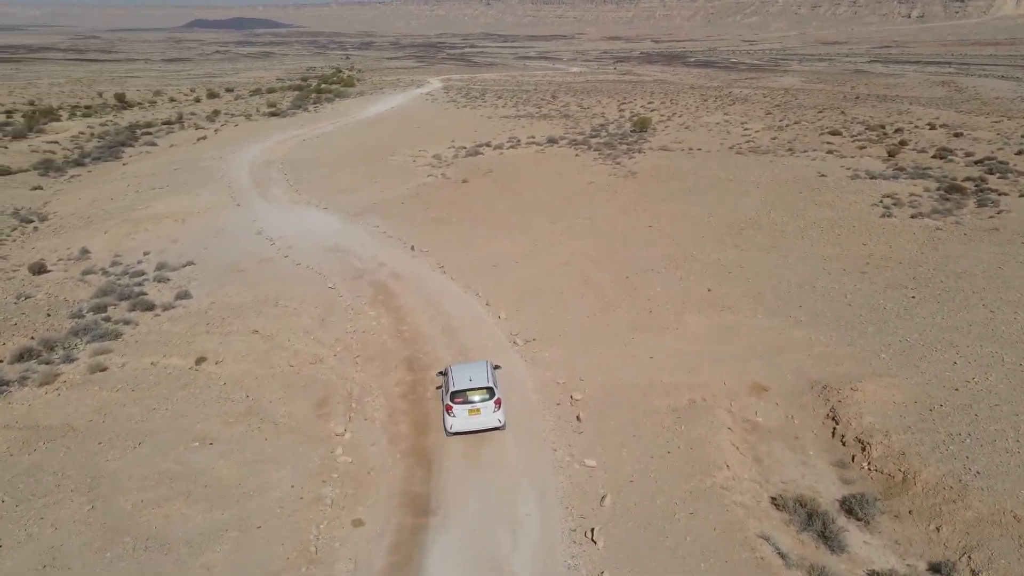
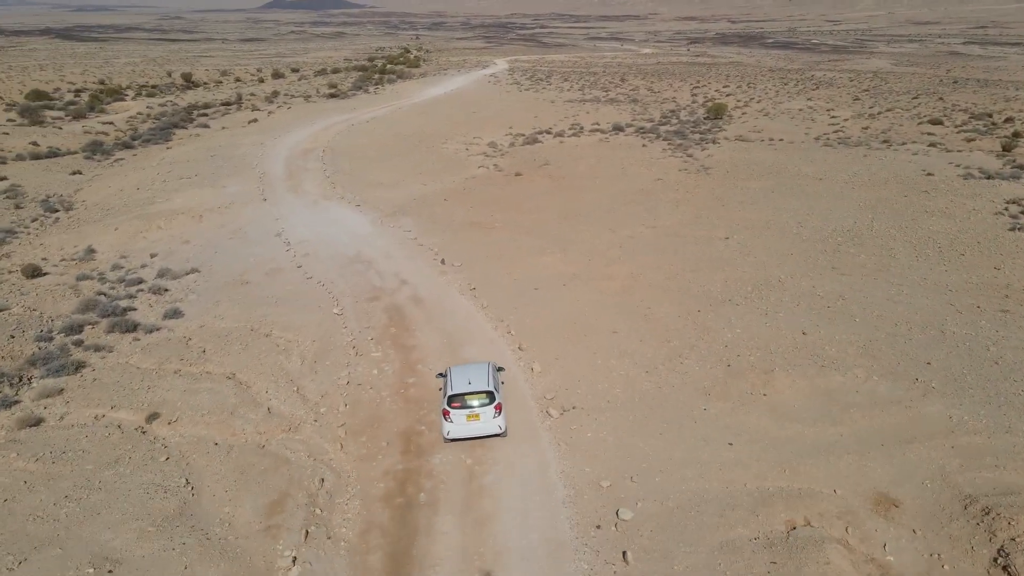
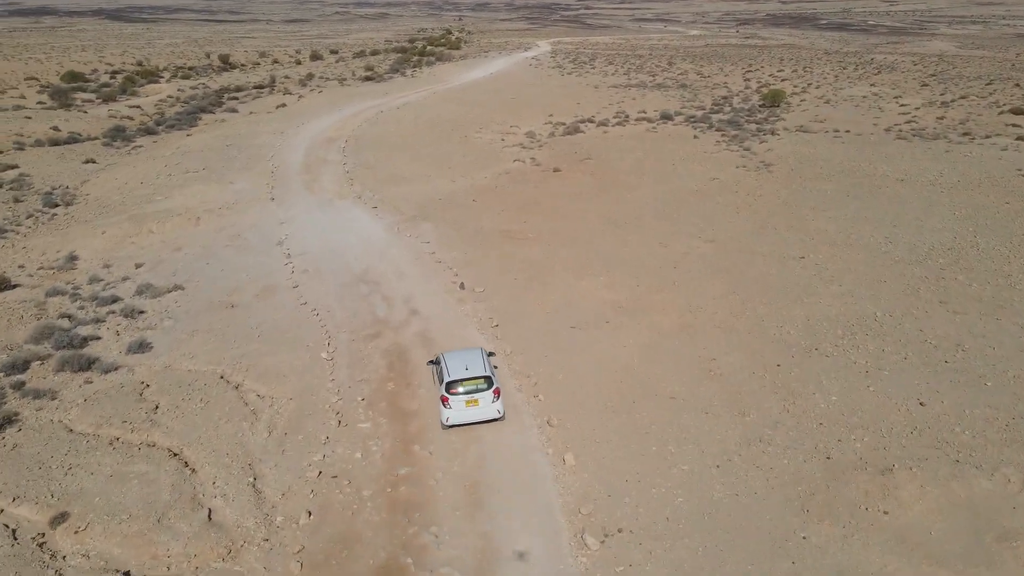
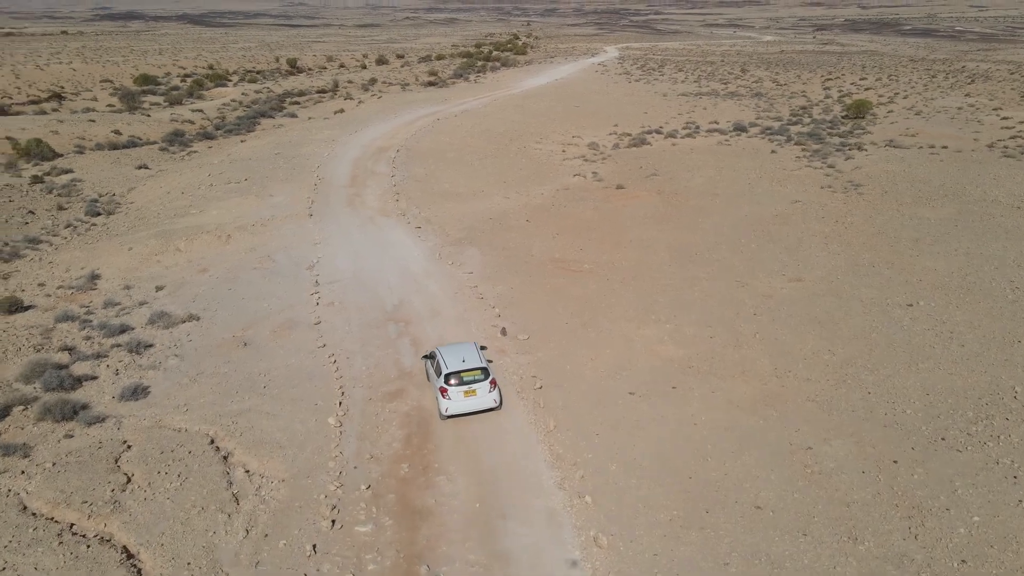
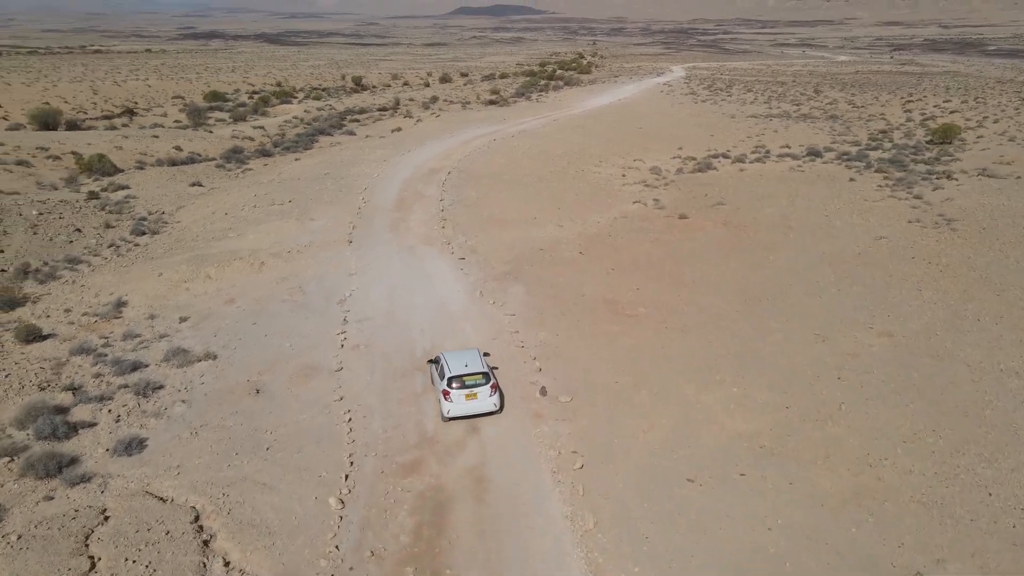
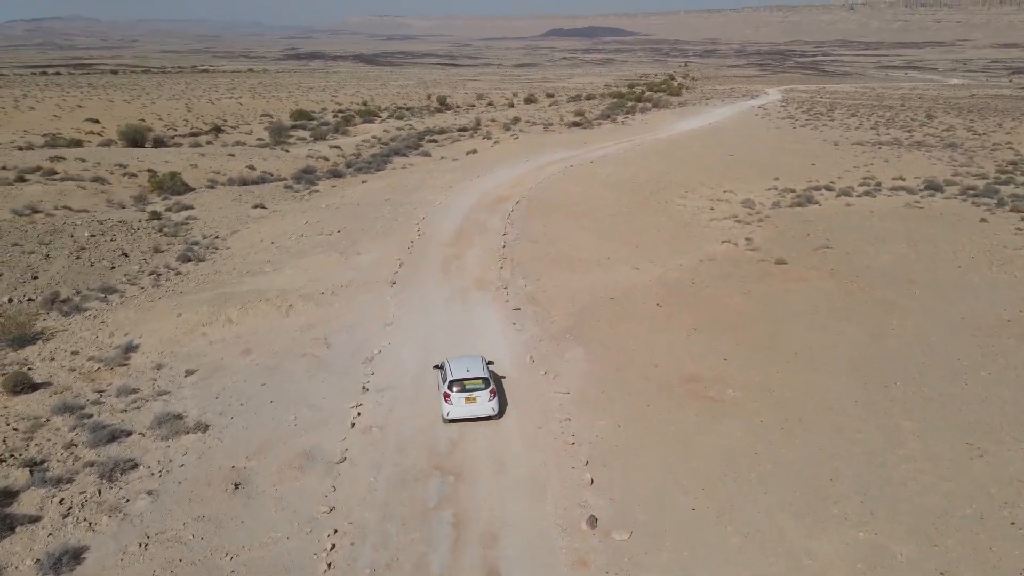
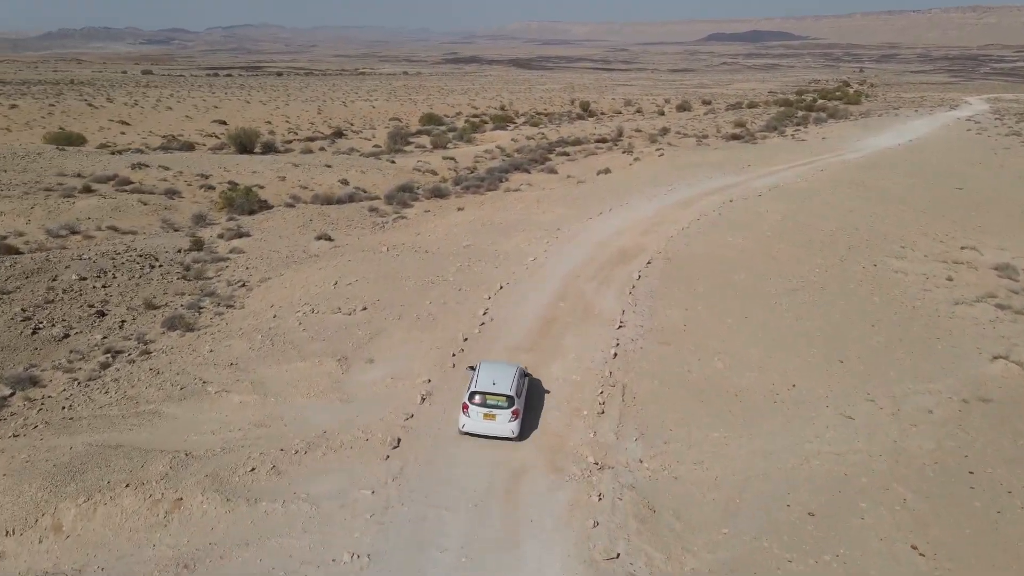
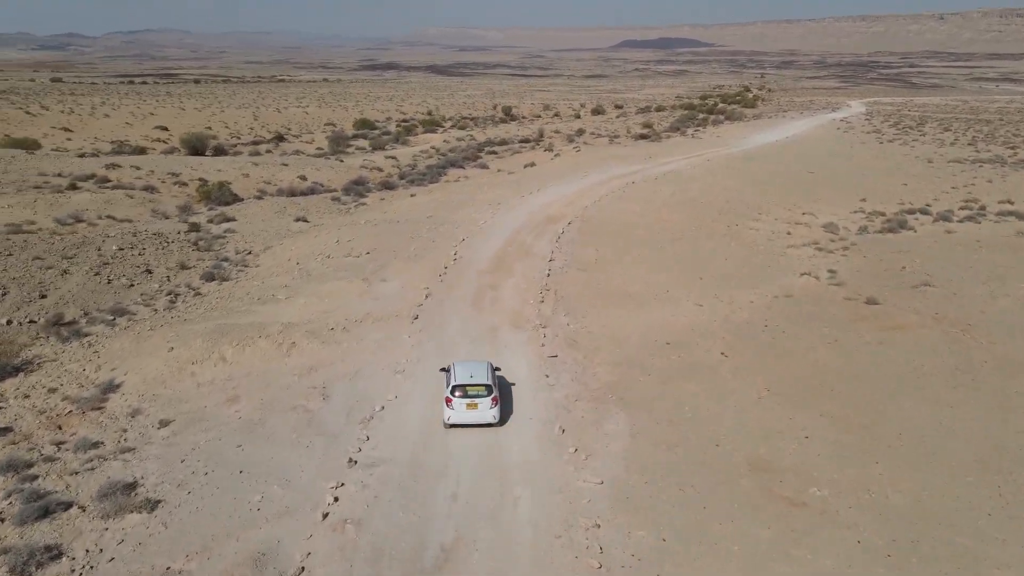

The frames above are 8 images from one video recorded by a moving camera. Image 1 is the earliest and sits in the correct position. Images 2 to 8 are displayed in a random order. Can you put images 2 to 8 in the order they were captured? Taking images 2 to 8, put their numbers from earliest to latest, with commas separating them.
2, 3, 4, 5, 6, 8, 7
